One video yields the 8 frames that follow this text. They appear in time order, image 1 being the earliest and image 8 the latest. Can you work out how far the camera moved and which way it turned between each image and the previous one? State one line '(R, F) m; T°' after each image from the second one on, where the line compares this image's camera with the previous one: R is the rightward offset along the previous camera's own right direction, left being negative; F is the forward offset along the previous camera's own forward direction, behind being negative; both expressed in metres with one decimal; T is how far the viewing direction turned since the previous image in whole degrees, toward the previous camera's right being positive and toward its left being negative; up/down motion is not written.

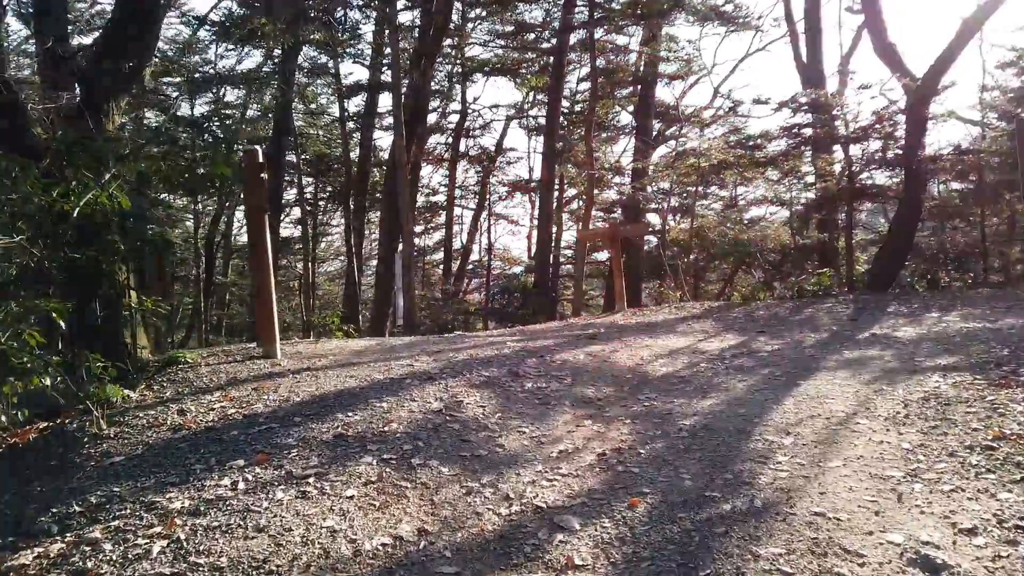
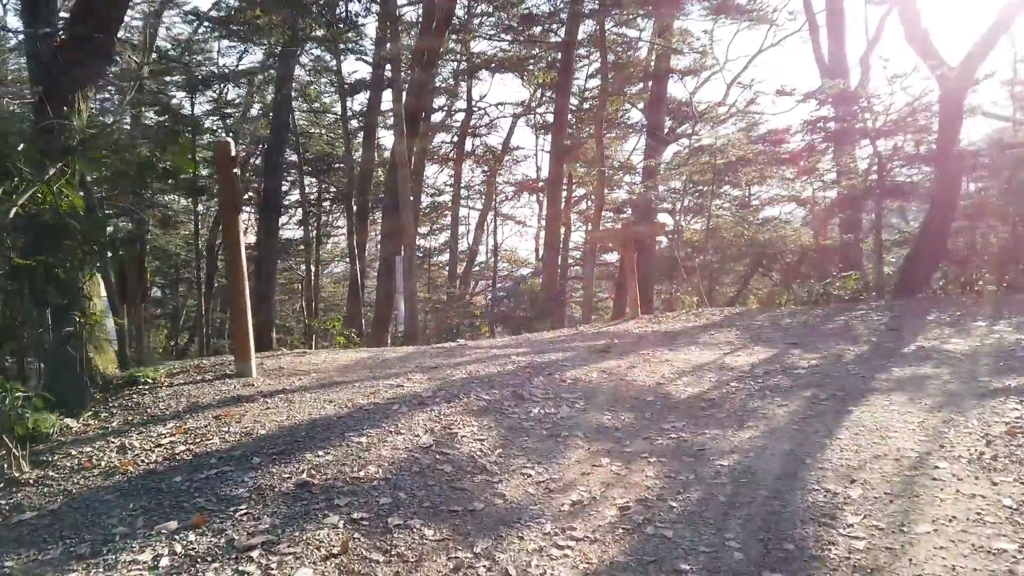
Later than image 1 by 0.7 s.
(0.0, +0.6) m; -1°
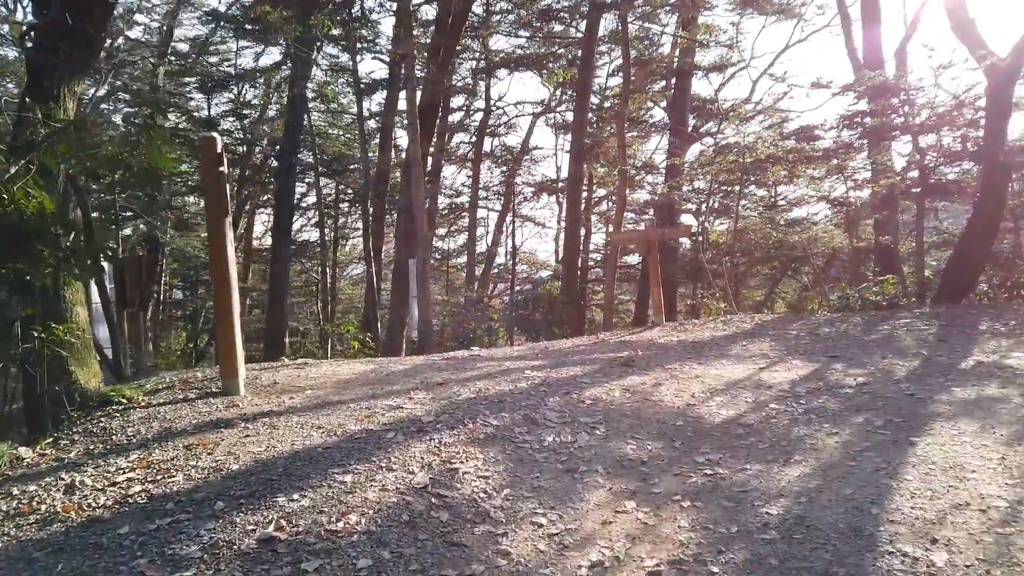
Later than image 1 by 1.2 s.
(0.0, +0.5) m; -2°
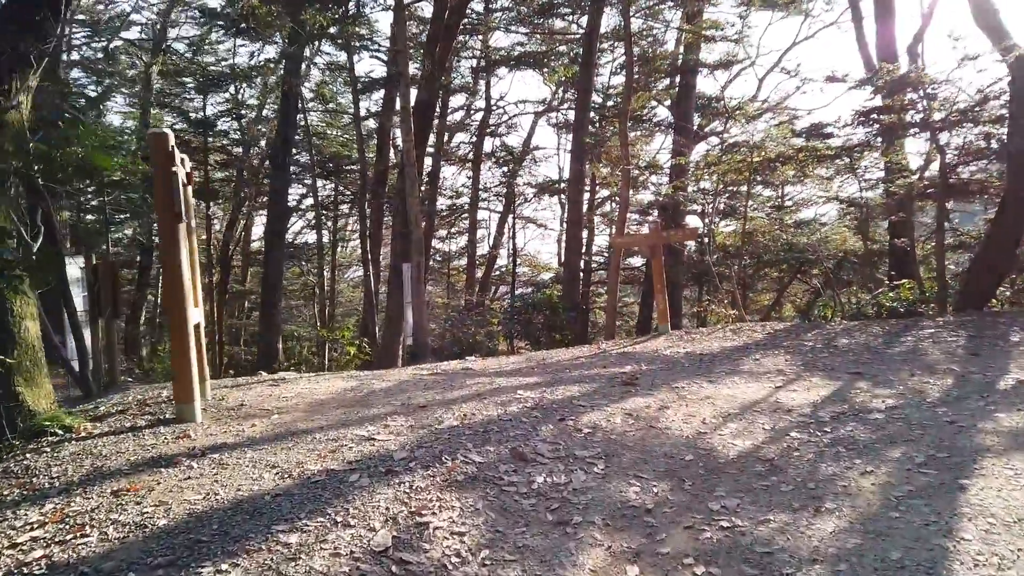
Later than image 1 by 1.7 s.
(+0.1, +0.5) m; 0°
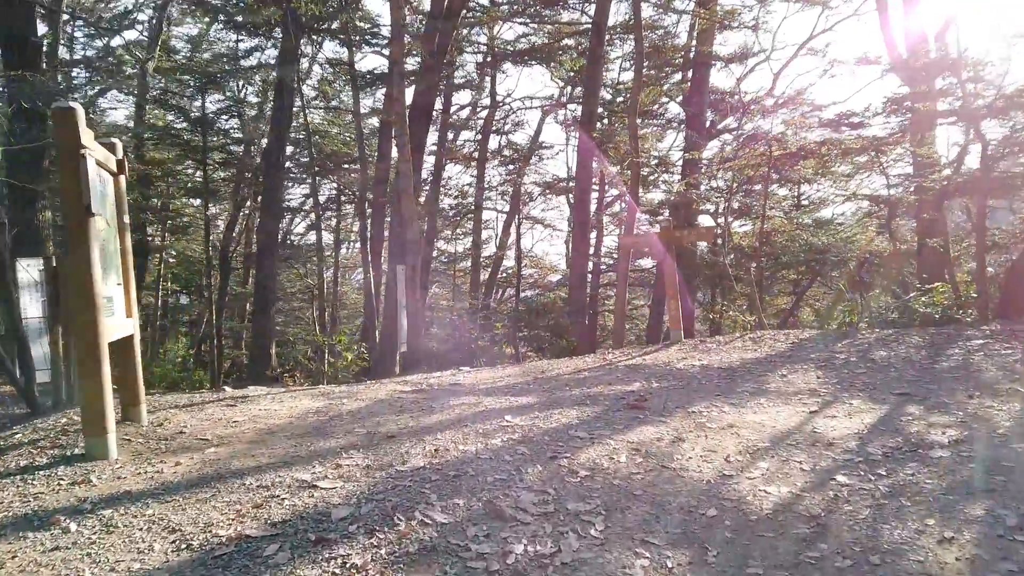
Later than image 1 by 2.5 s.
(+0.1, +0.7) m; -1°
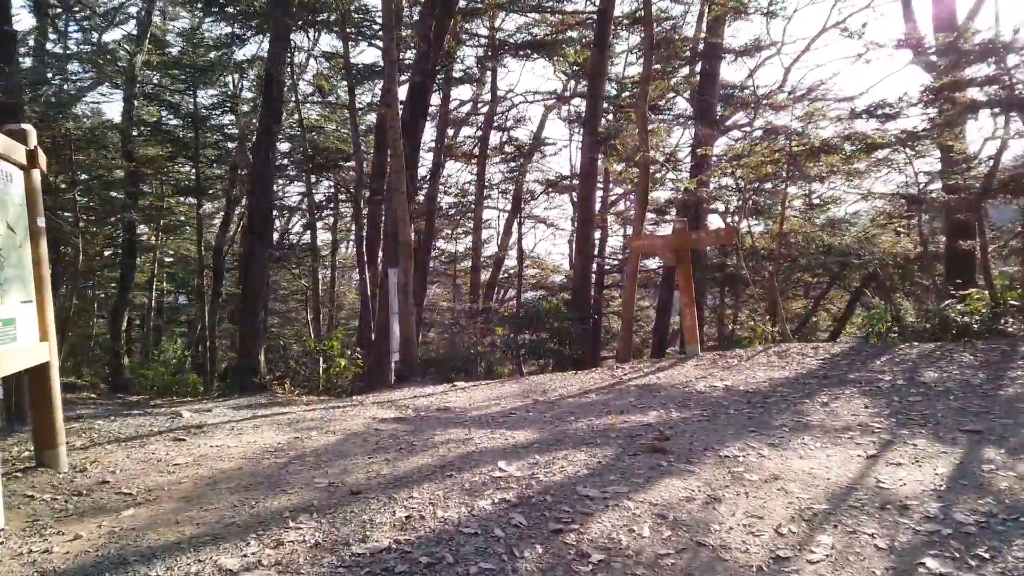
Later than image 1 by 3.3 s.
(0.0, +0.7) m; 0°
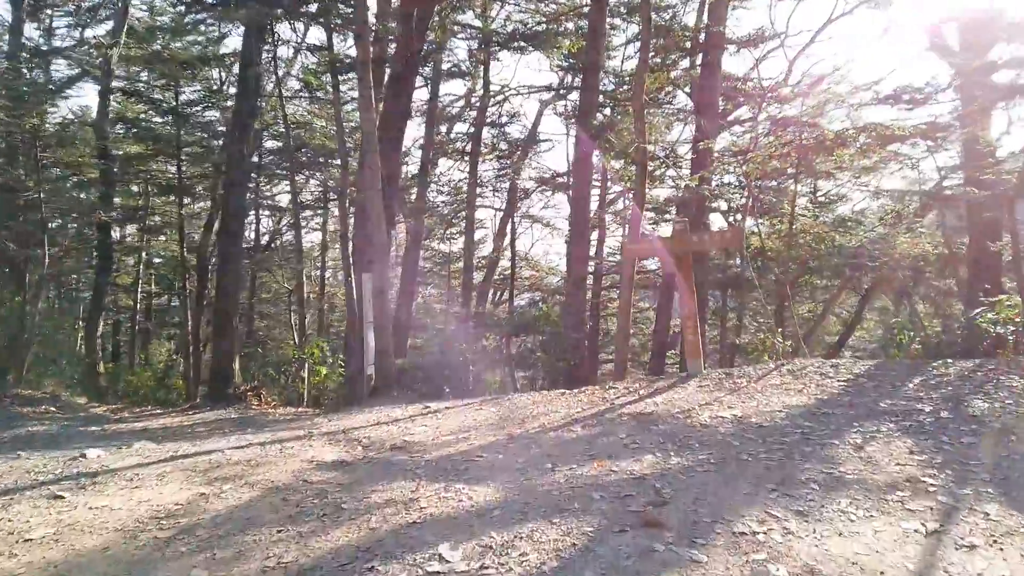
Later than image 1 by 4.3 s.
(+0.2, +0.8) m; 0°
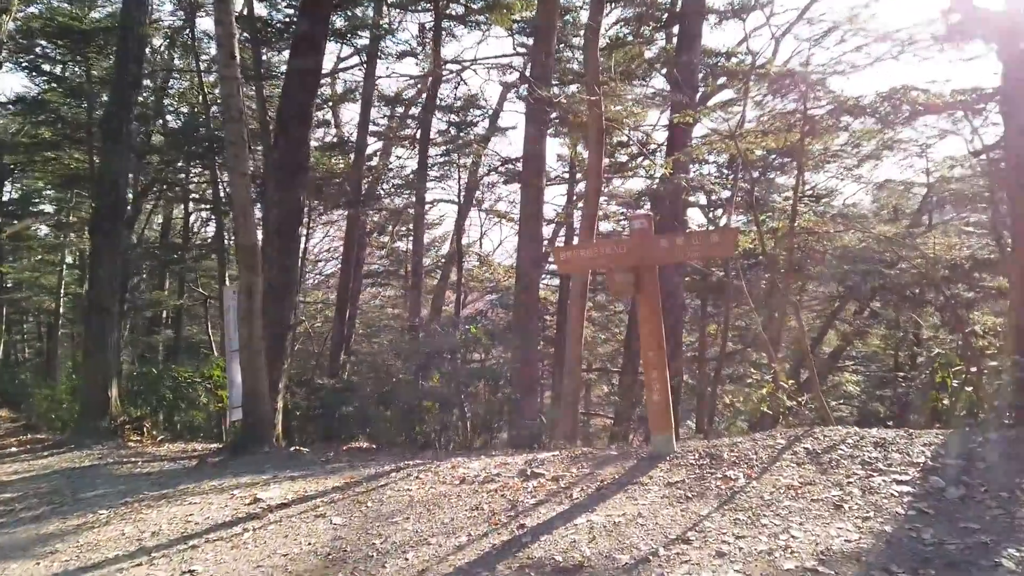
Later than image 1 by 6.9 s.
(+0.6, +2.2) m; +2°
